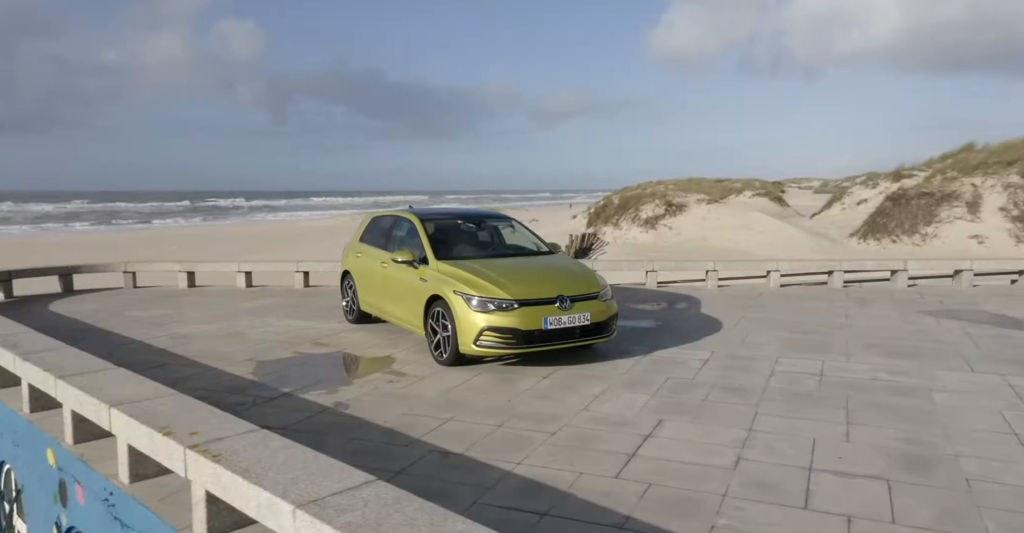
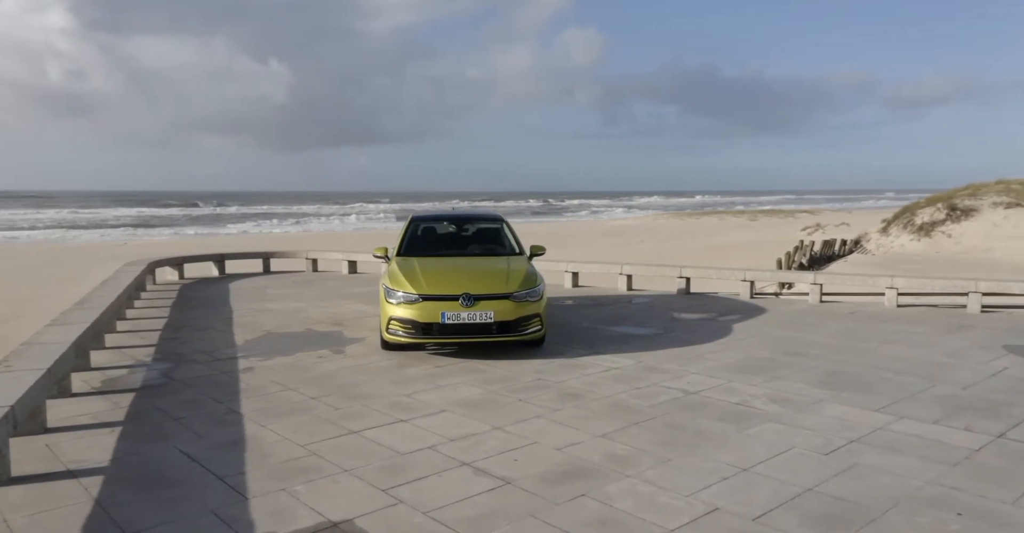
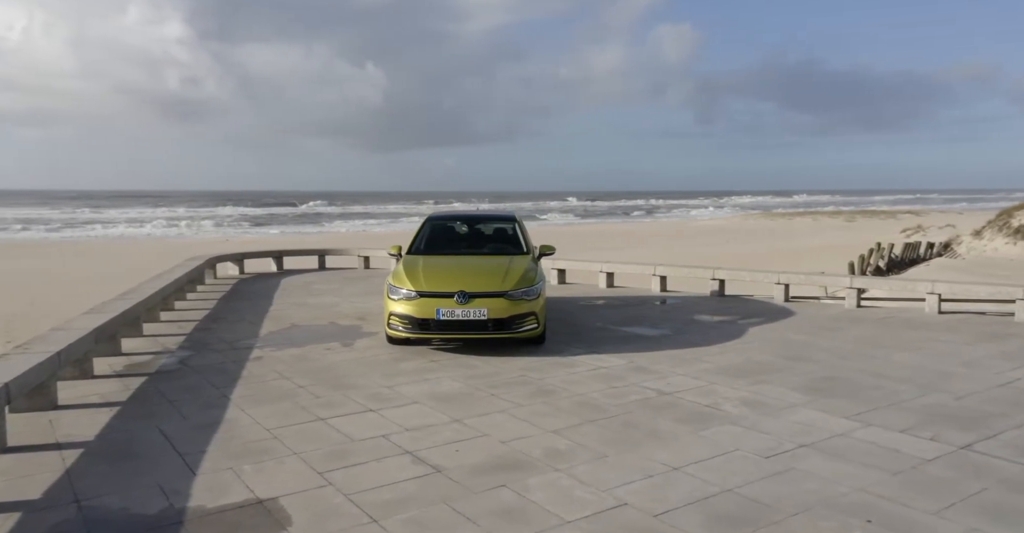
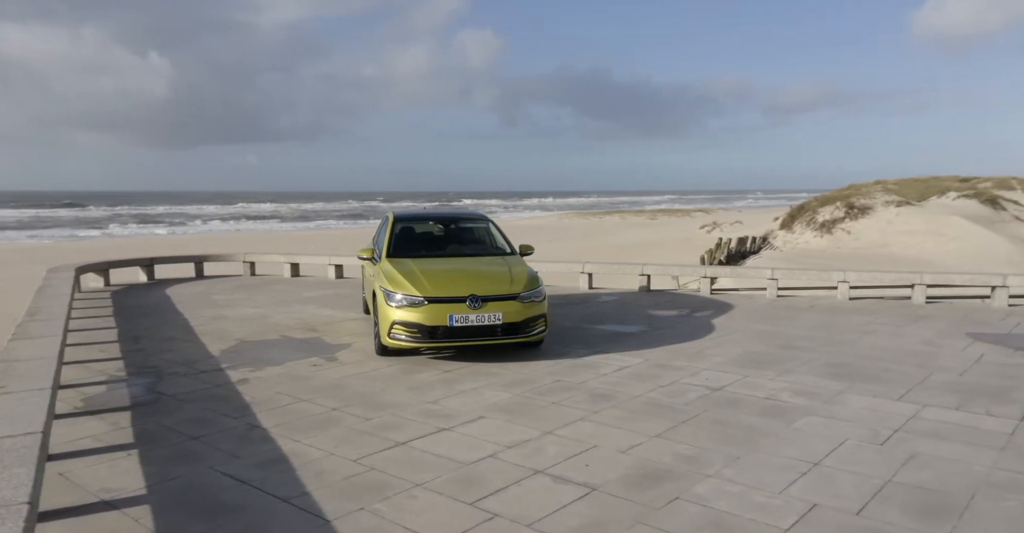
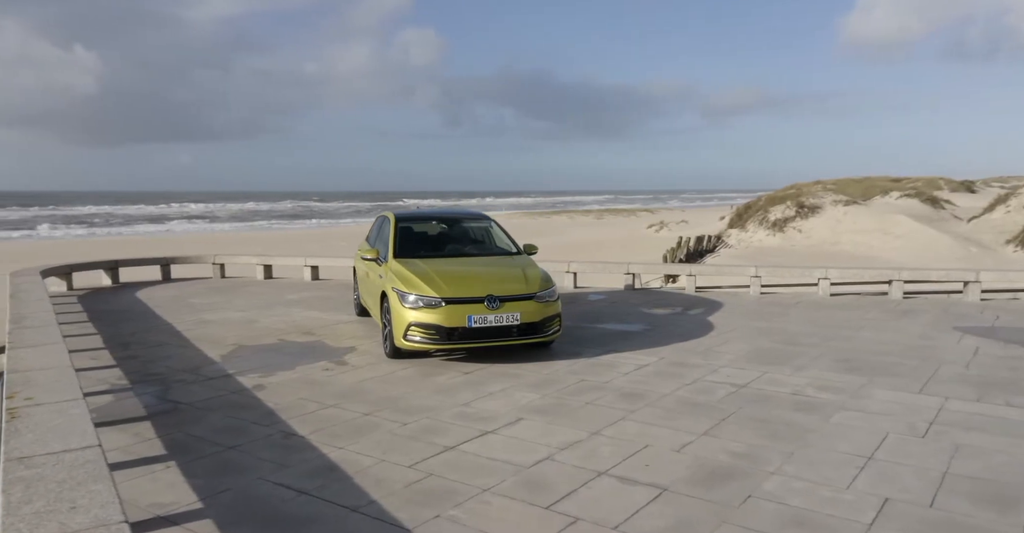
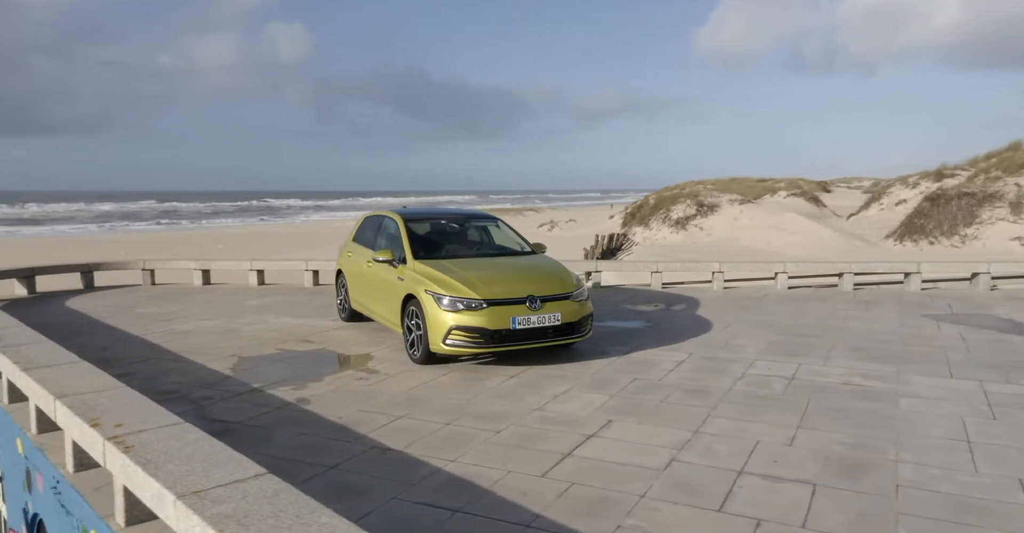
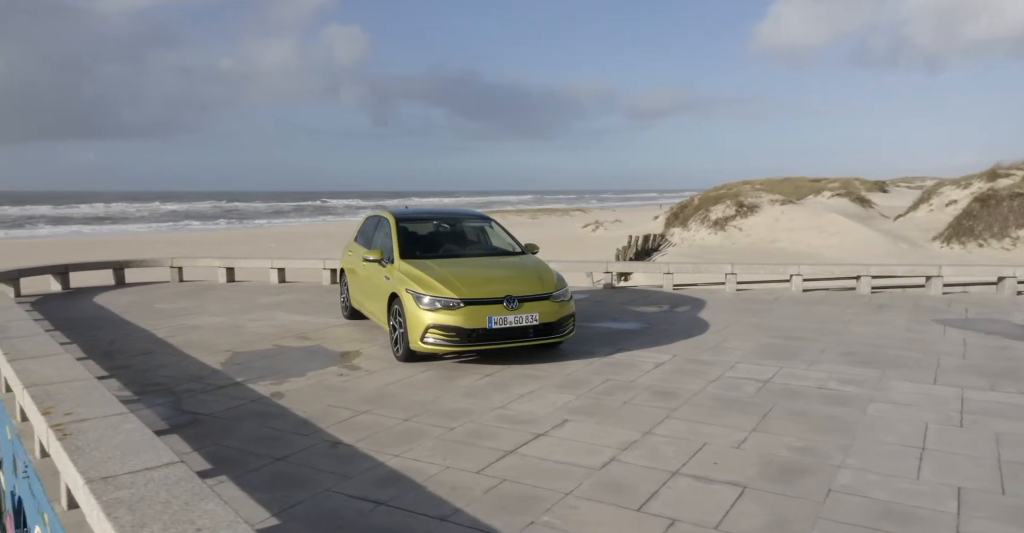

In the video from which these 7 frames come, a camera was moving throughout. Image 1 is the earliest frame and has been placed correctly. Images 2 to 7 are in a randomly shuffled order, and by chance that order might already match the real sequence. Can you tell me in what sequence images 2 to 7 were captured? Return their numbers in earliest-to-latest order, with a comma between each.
6, 7, 5, 4, 2, 3
